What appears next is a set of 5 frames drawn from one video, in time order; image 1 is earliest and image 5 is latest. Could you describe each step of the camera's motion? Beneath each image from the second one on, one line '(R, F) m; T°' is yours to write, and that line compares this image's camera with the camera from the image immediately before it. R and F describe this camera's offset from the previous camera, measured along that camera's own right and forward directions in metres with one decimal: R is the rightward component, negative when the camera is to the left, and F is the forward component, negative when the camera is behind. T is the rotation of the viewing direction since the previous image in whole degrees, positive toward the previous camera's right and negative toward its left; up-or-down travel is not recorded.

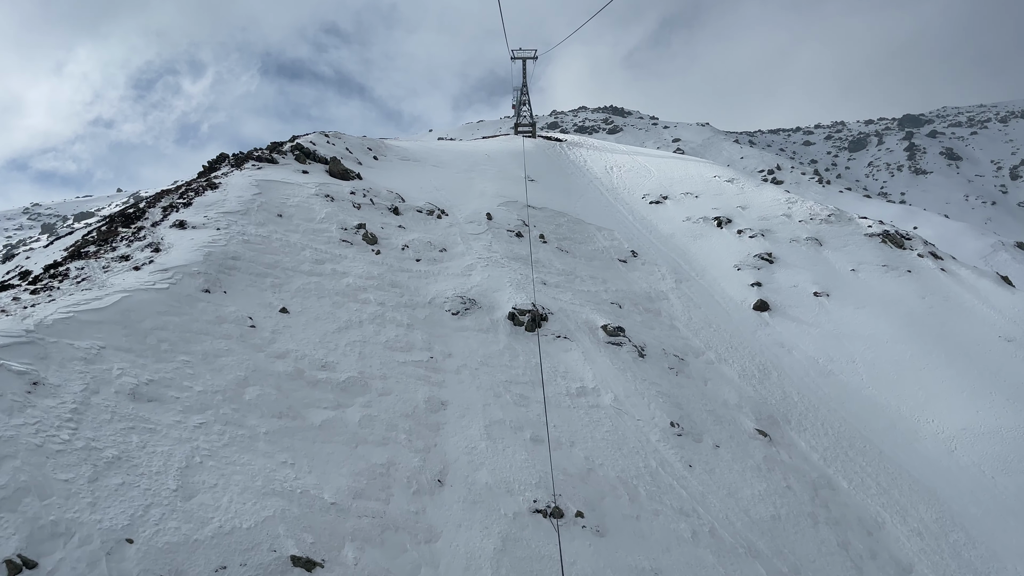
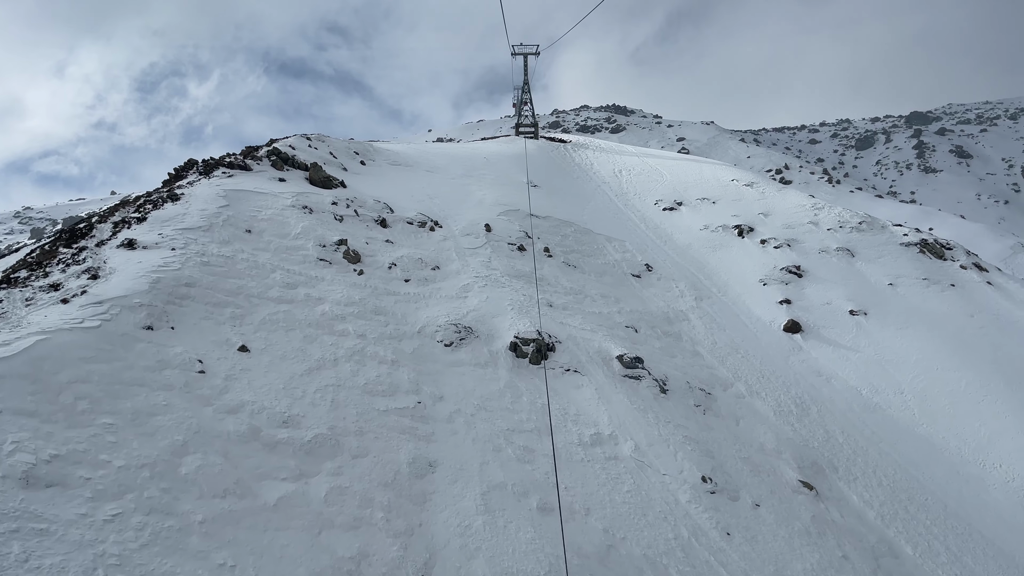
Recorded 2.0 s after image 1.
(0.0, +1.8) m; 0°
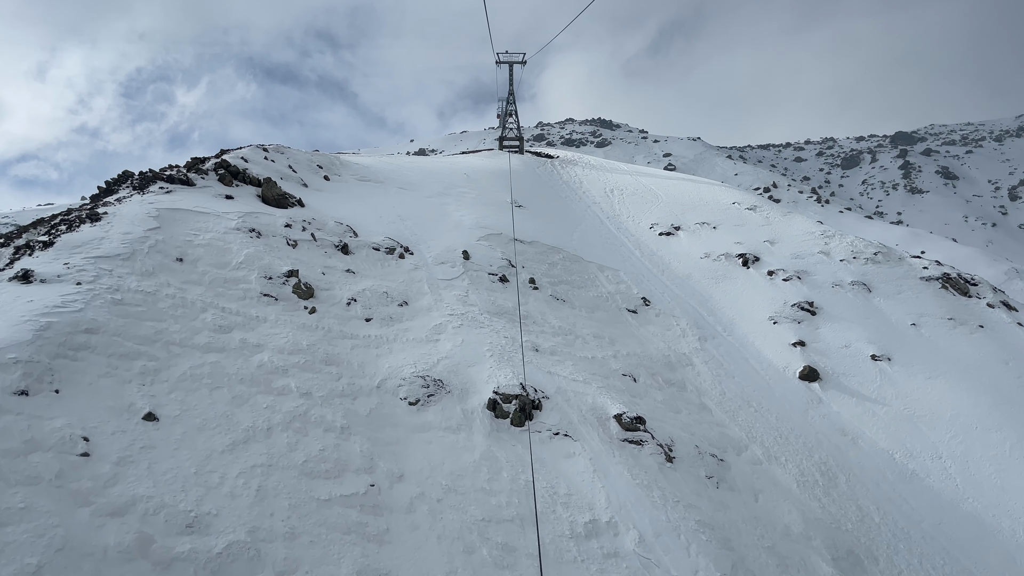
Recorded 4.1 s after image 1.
(+0.1, +1.8) m; +2°
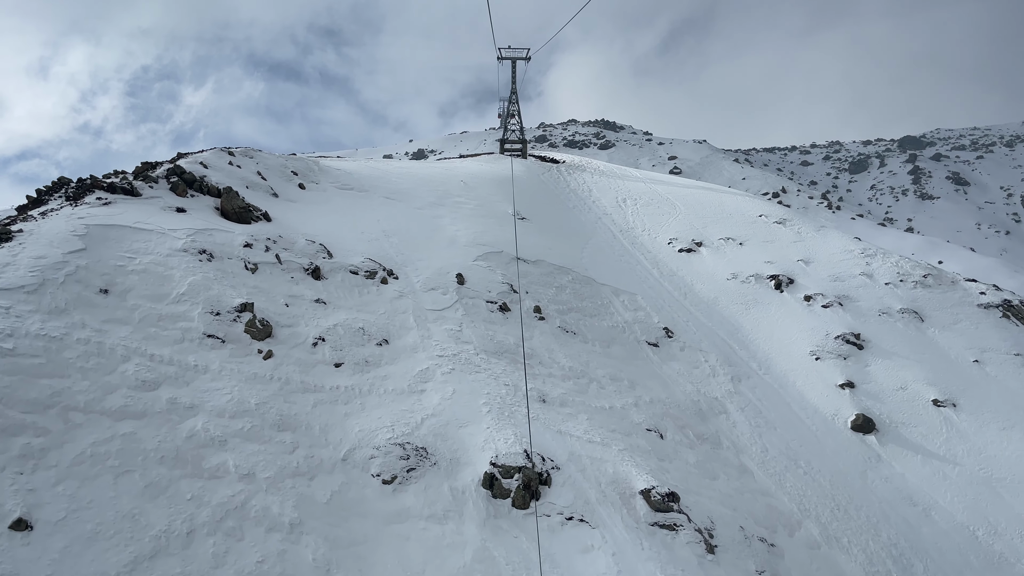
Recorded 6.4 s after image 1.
(-0.1, +2.0) m; 0°
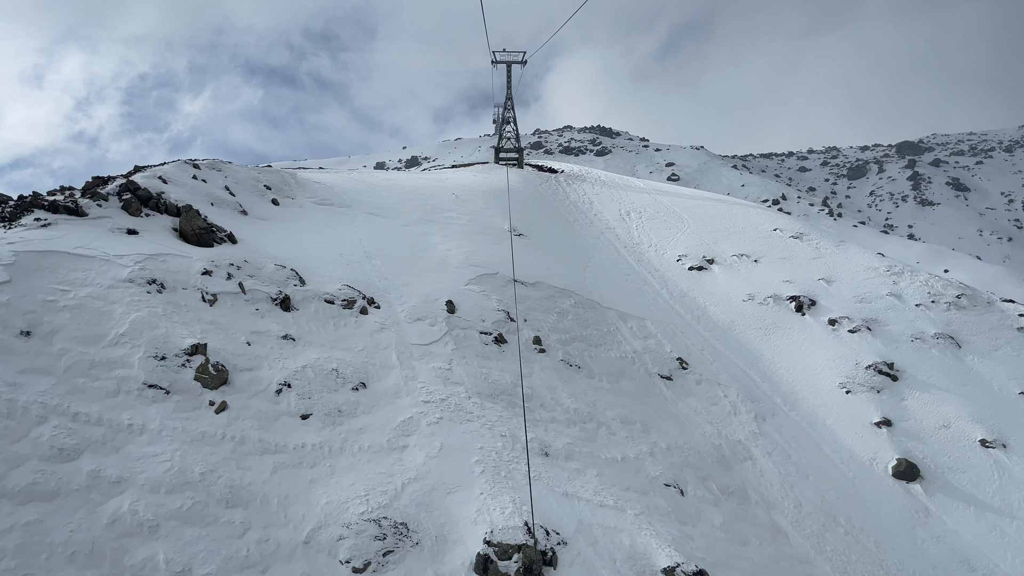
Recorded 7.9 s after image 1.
(0.0, +1.3) m; +1°
